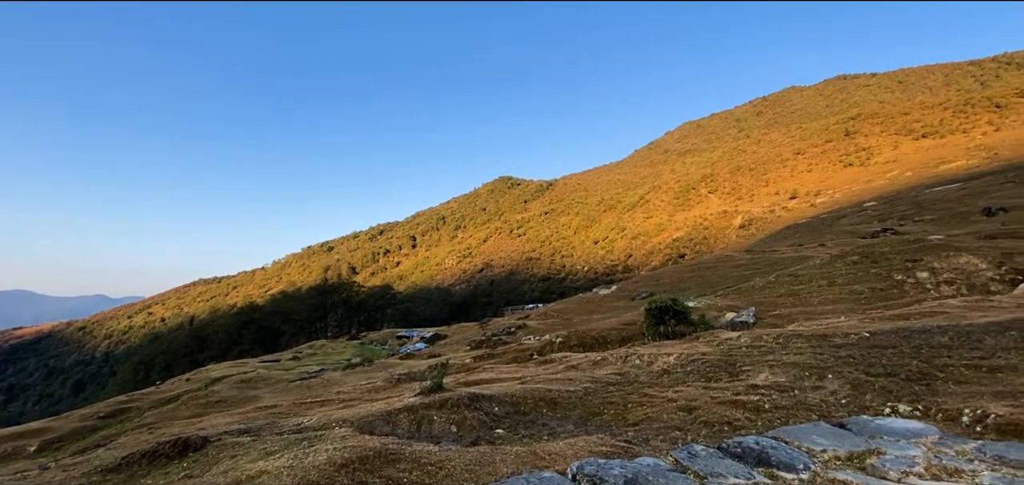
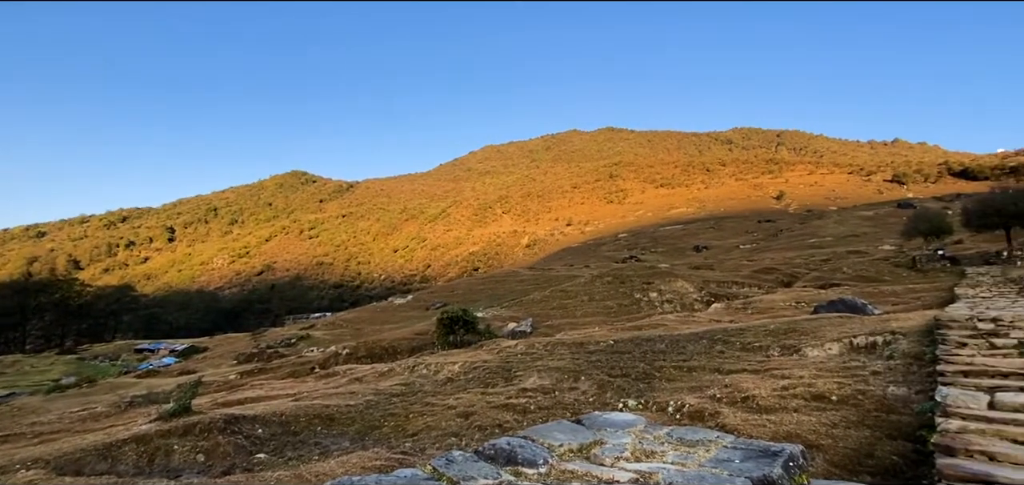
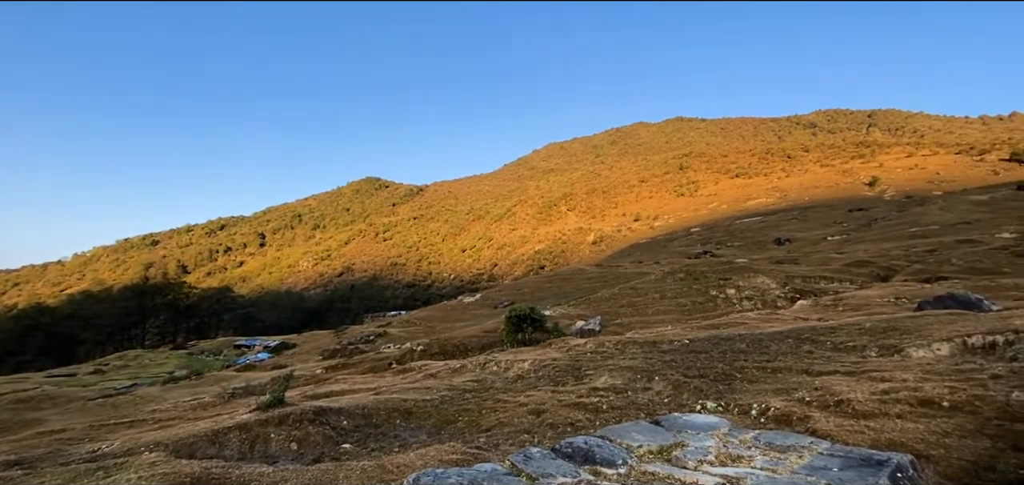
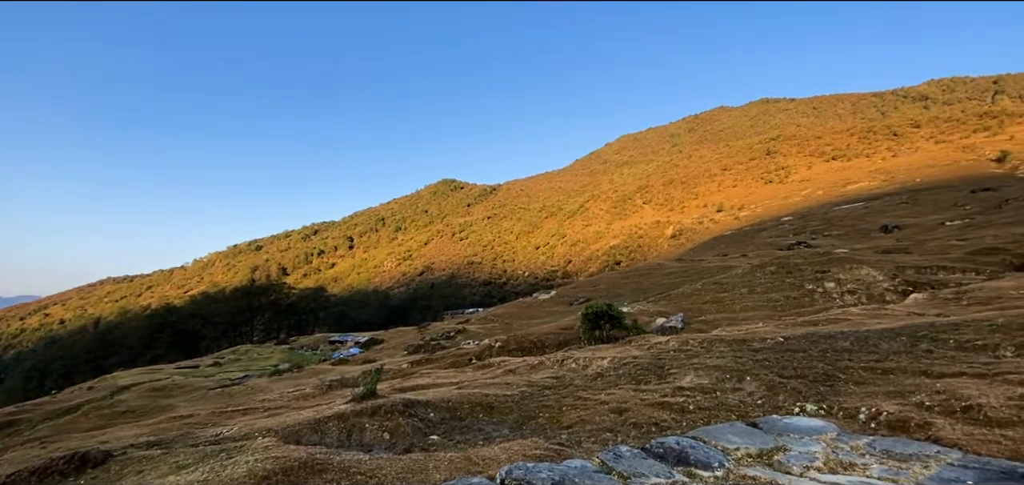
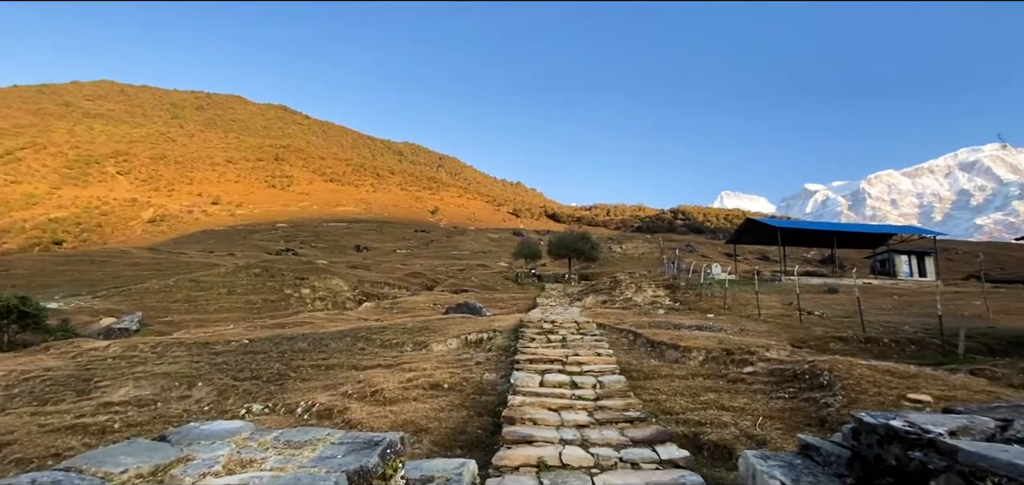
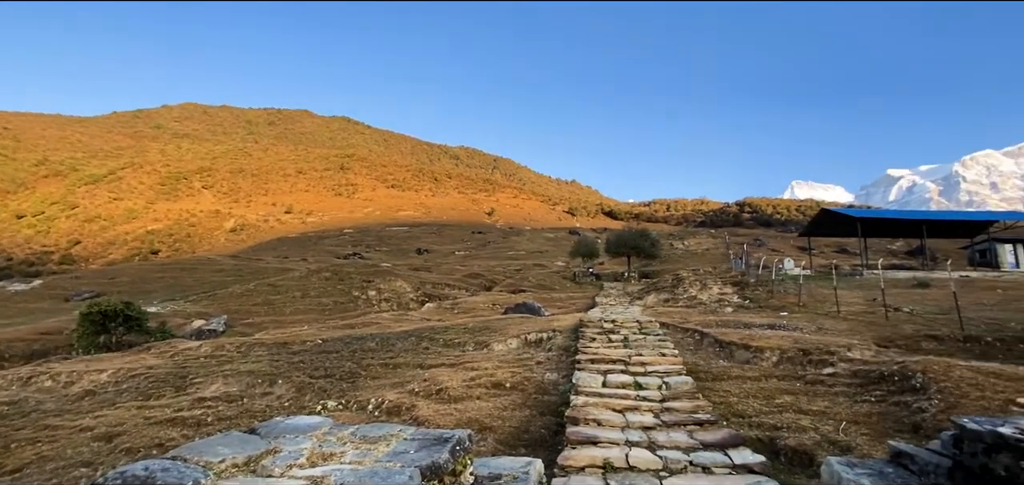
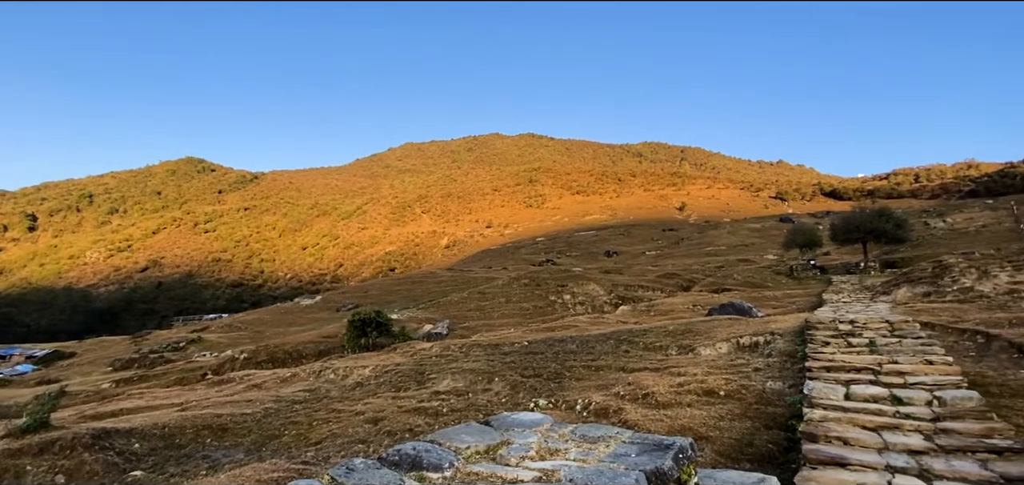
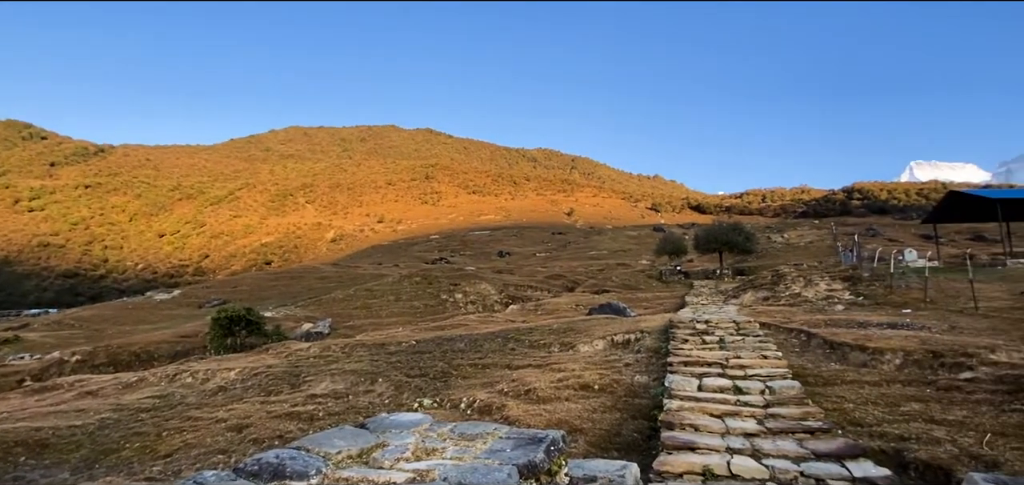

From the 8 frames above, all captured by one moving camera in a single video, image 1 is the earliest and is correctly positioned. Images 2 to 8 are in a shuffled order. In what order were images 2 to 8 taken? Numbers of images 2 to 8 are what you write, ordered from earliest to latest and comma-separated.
4, 3, 2, 7, 8, 6, 5
